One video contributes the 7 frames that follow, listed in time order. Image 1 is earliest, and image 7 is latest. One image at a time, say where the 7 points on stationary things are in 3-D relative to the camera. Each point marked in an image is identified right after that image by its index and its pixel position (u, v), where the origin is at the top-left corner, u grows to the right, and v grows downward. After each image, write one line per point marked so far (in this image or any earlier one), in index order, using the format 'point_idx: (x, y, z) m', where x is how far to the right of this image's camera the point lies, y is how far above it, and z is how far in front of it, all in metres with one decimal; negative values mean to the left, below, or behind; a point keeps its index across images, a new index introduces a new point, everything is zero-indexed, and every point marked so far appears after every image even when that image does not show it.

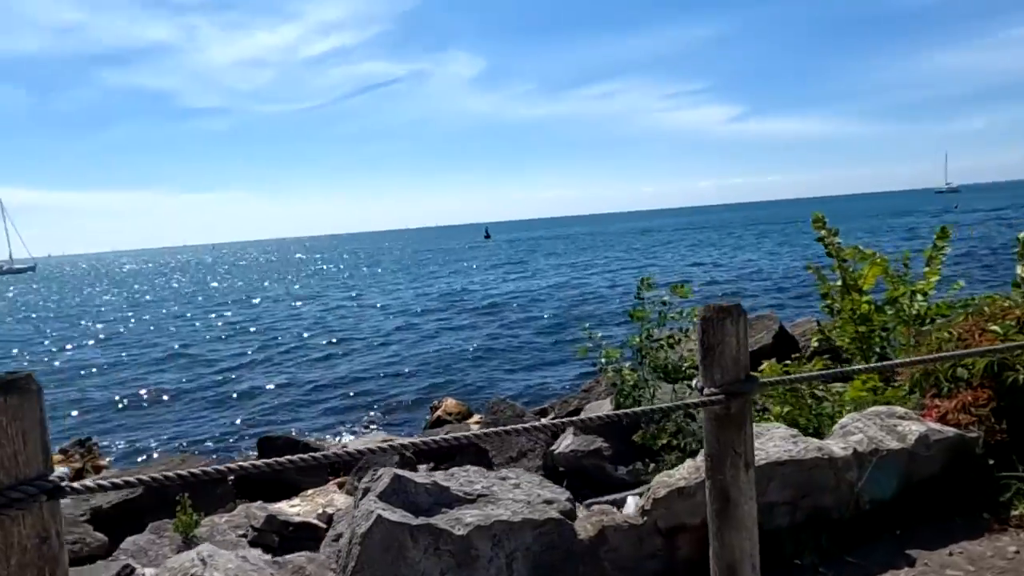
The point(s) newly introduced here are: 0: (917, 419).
0: (+2.7, -0.9, +4.5) m
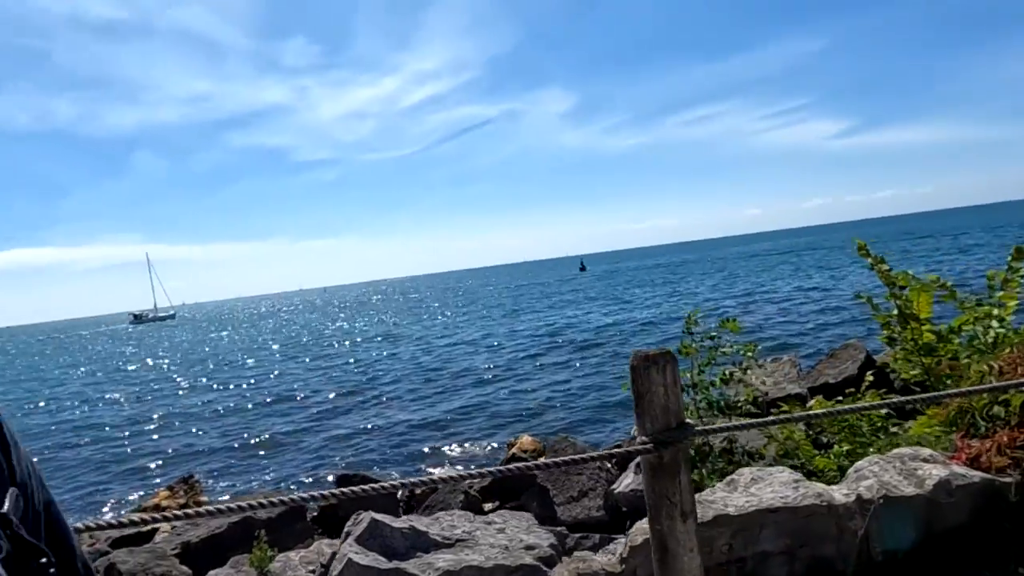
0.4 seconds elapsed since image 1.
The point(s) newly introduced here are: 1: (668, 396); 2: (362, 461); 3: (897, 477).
0: (+2.7, -1.1, +4.1) m
1: (+0.6, -0.4, +2.8) m
2: (-4.4, -5.1, +19.5) m
3: (+2.4, -1.2, +4.0) m
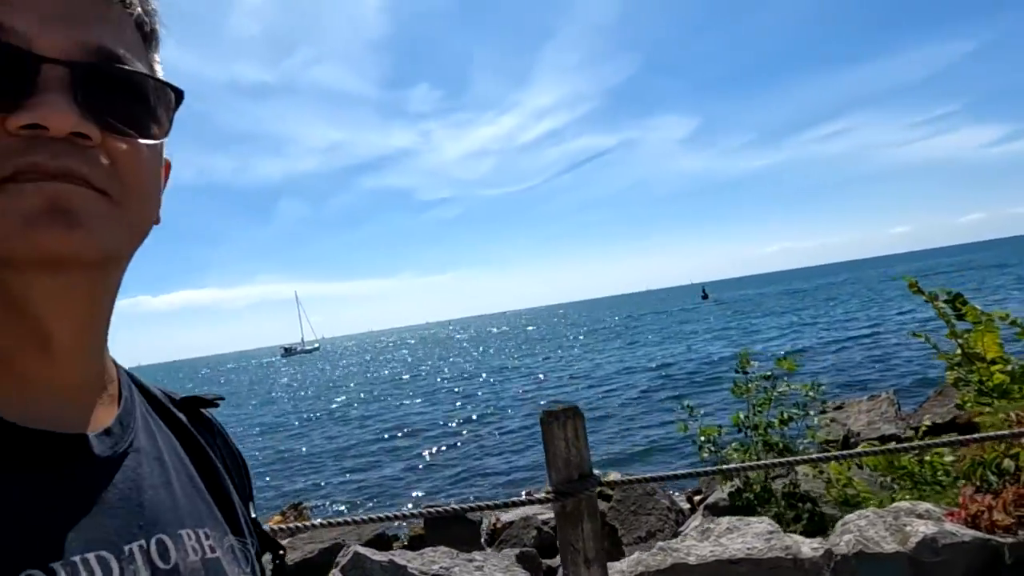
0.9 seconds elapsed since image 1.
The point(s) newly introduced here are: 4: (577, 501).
0: (+2.5, -1.4, +3.9) m
1: (+0.3, -0.7, +3.0) m
2: (-1.6, -6.2, +20.1) m
3: (+2.2, -1.4, +3.9) m
4: (+0.3, -1.0, +3.0) m
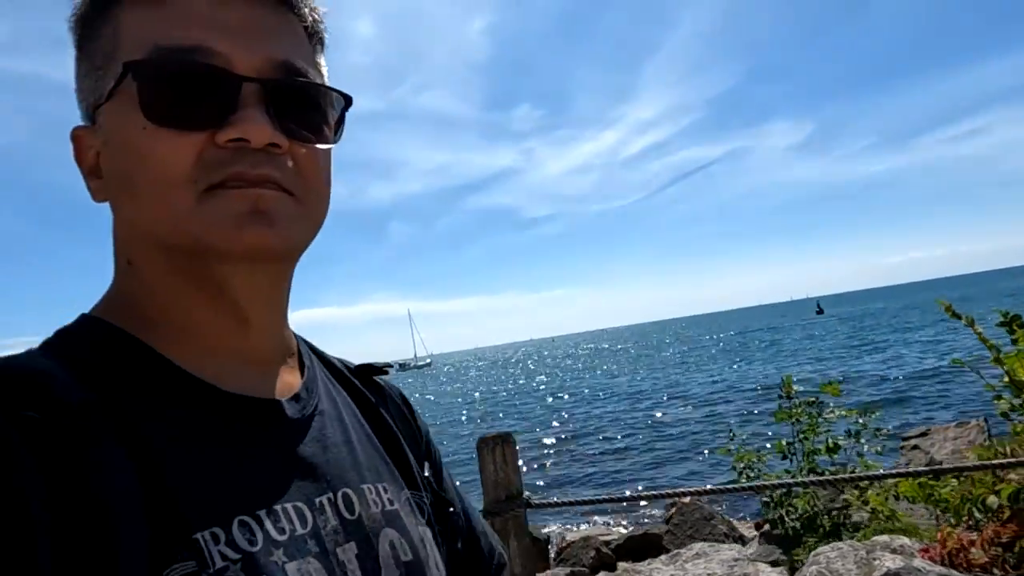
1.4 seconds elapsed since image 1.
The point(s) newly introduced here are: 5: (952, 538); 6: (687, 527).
0: (+2.3, -1.6, +3.9) m
1: (-0.1, -0.9, +3.3) m
2: (+0.8, -6.9, +20.4) m
3: (+2.0, -1.6, +3.9) m
4: (0.0, -1.2, +3.3) m
5: (+2.7, -1.5, +4.0) m
6: (+2.9, -3.9, +10.8) m
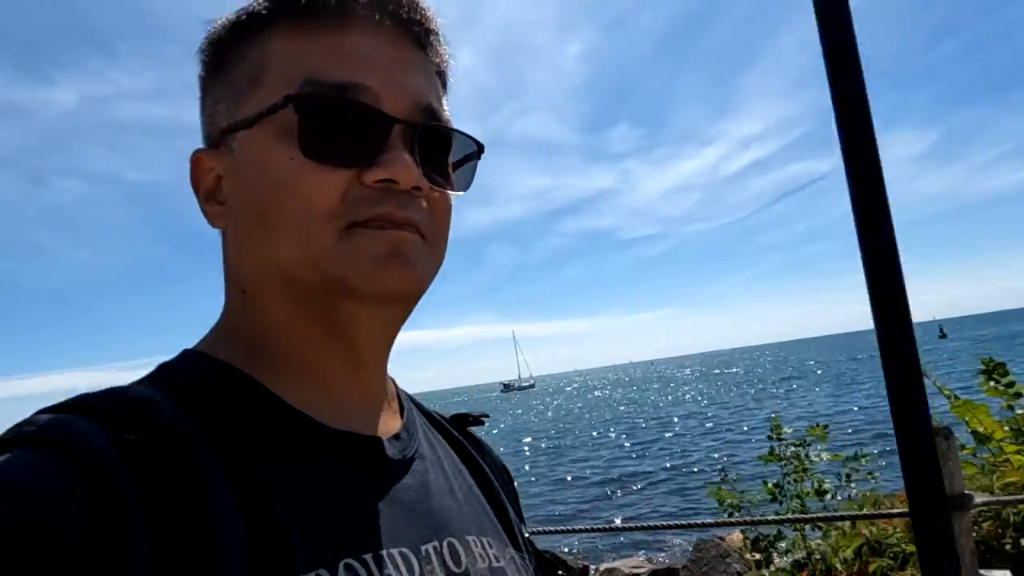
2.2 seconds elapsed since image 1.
0: (+1.6, -2.0, +4.2) m
1: (-0.8, -1.3, +4.0) m
2: (+2.5, -7.9, +20.6) m
3: (+1.3, -2.1, +4.3) m
4: (-0.8, -1.6, +4.0) m
5: (+2.0, -1.9, +4.3) m
6: (+3.2, -4.6, +11.0) m
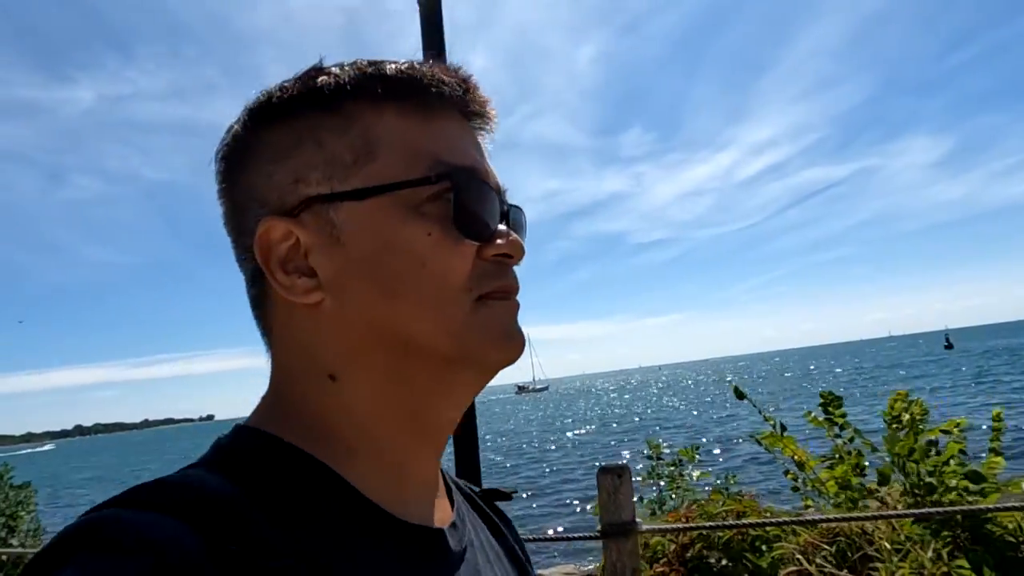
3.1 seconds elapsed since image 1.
0: (+0.2, -2.4, +4.9) m
1: (-2.3, -1.7, +4.8) m
2: (+1.1, -8.3, +21.3) m
3: (-0.2, -2.4, +5.0) m
4: (-2.3, -1.9, +4.7) m
5: (+0.5, -2.3, +5.0) m
6: (+1.7, -5.0, +11.6) m
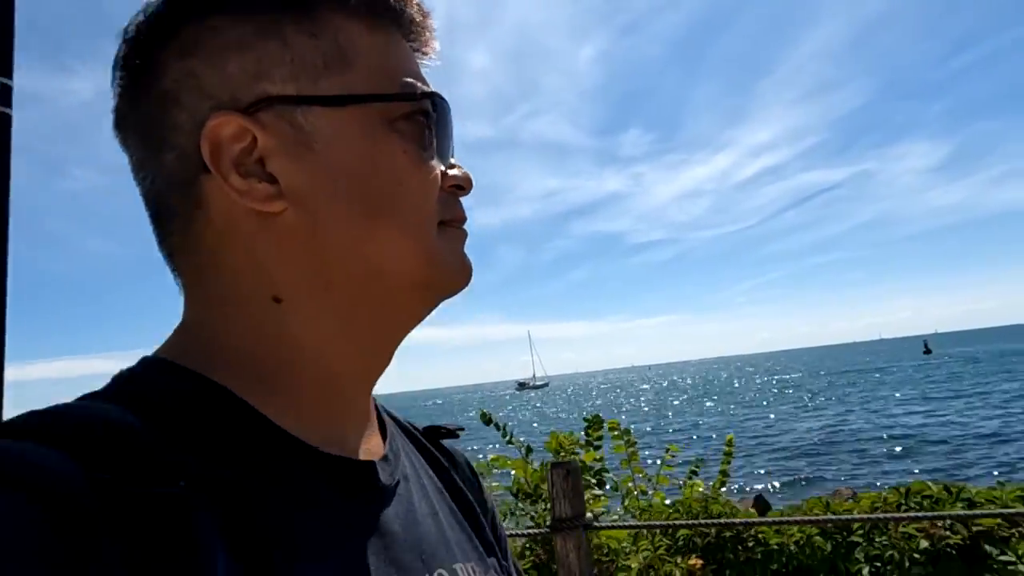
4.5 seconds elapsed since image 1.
0: (-1.4, -2.4, +5.0) m
1: (-3.9, -1.7, +4.8) m
2: (-0.7, -8.3, +21.4) m
3: (-1.8, -2.5, +5.1) m
4: (-3.9, -1.9, +4.8) m
5: (-1.1, -2.3, +5.0) m
6: (0.0, -5.0, +11.7) m
